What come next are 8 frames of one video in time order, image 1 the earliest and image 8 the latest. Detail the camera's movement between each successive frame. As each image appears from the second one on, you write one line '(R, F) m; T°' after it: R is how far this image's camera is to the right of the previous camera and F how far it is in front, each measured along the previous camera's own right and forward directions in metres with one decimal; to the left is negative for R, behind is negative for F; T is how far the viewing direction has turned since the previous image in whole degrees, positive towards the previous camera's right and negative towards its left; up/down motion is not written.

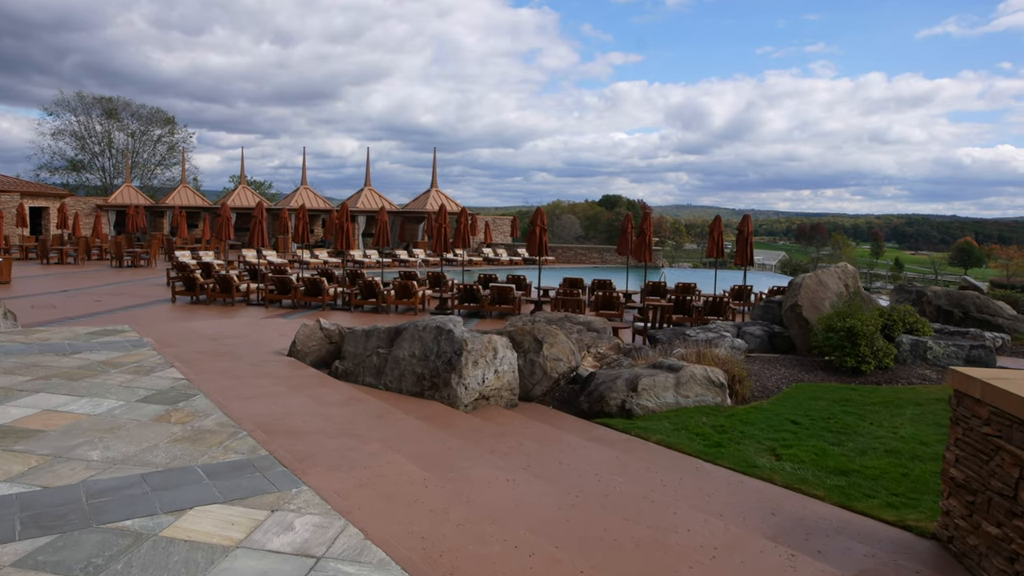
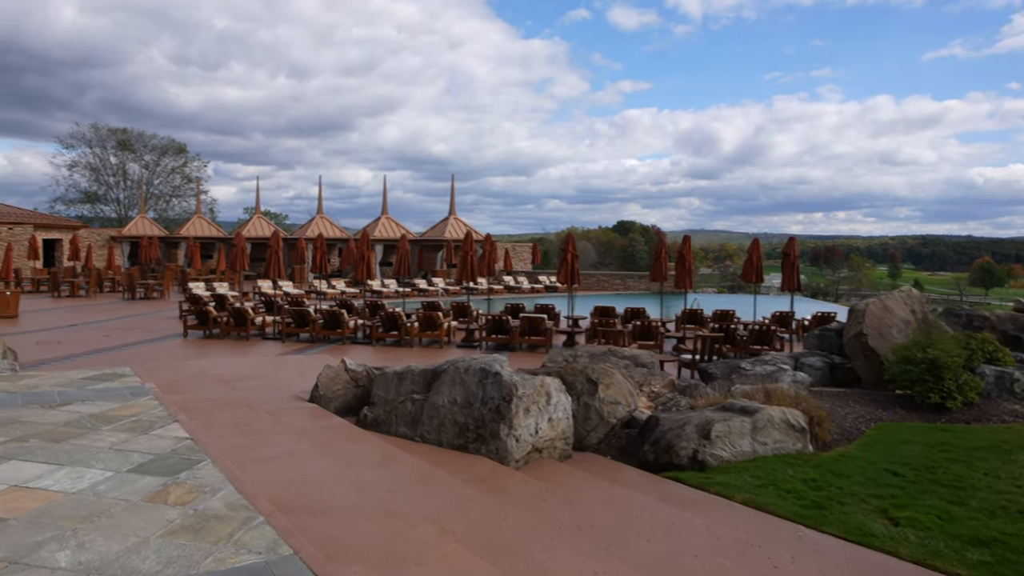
(-0.3, +0.9) m; -1°
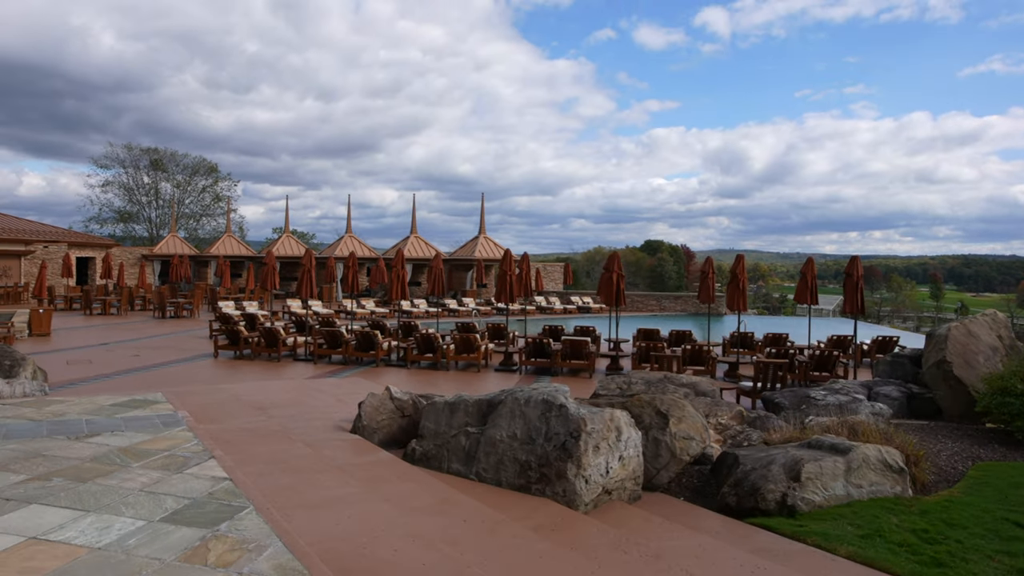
(-0.3, +0.6) m; -2°
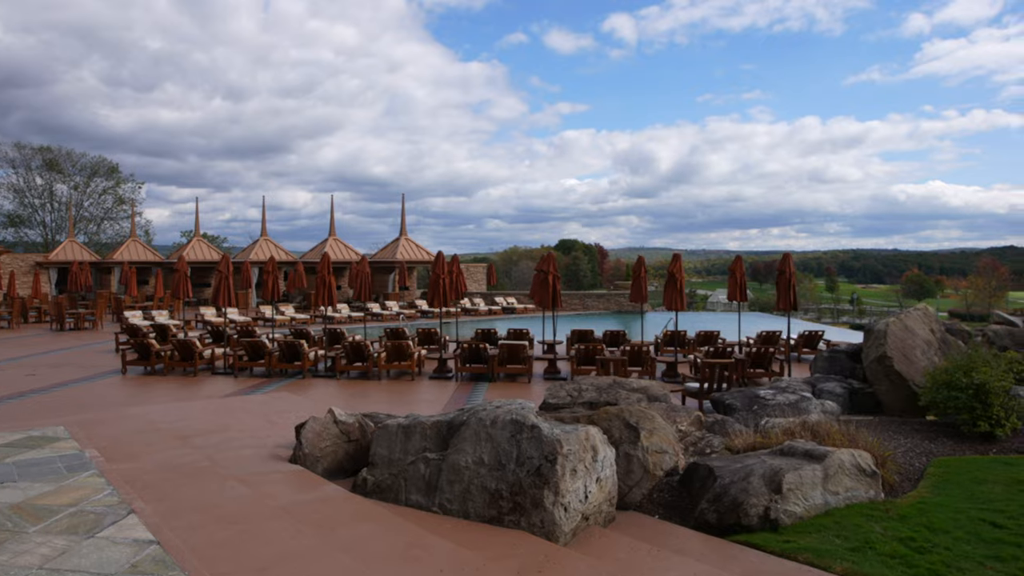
(-0.3, +0.5) m; +7°
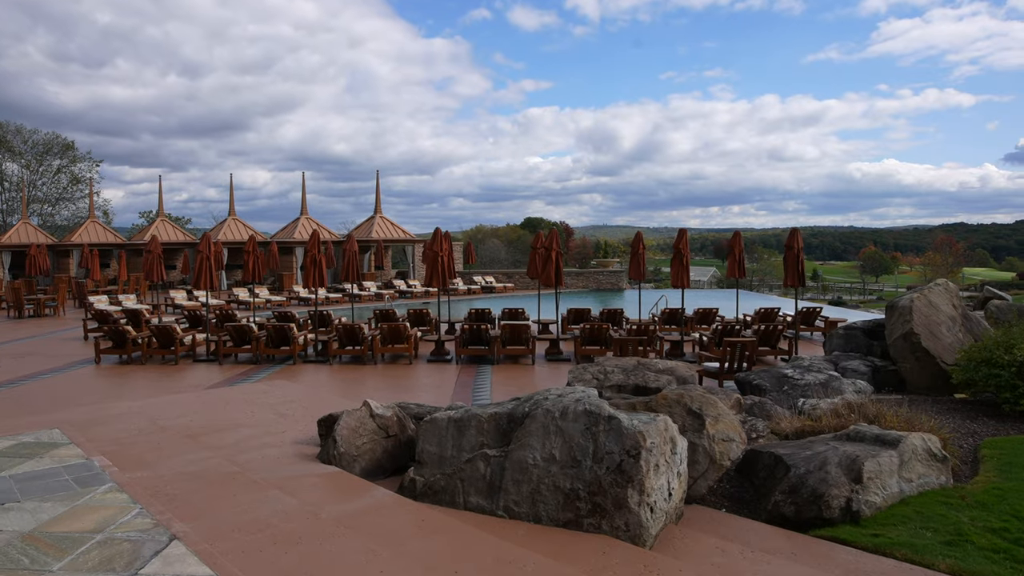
(-0.6, +0.5) m; +3°
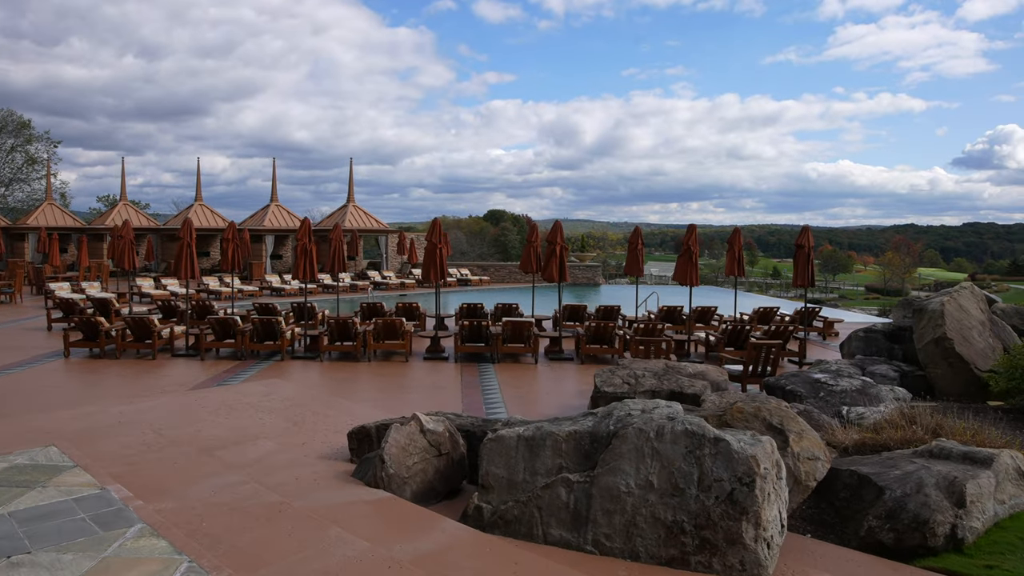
(-0.7, +0.6) m; +3°
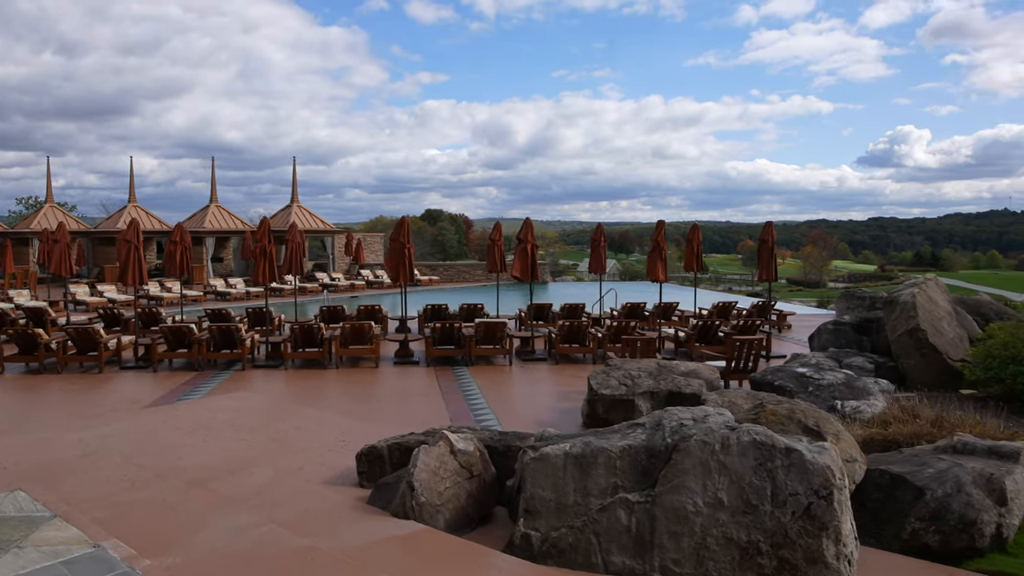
(-0.5, +0.4) m; +5°
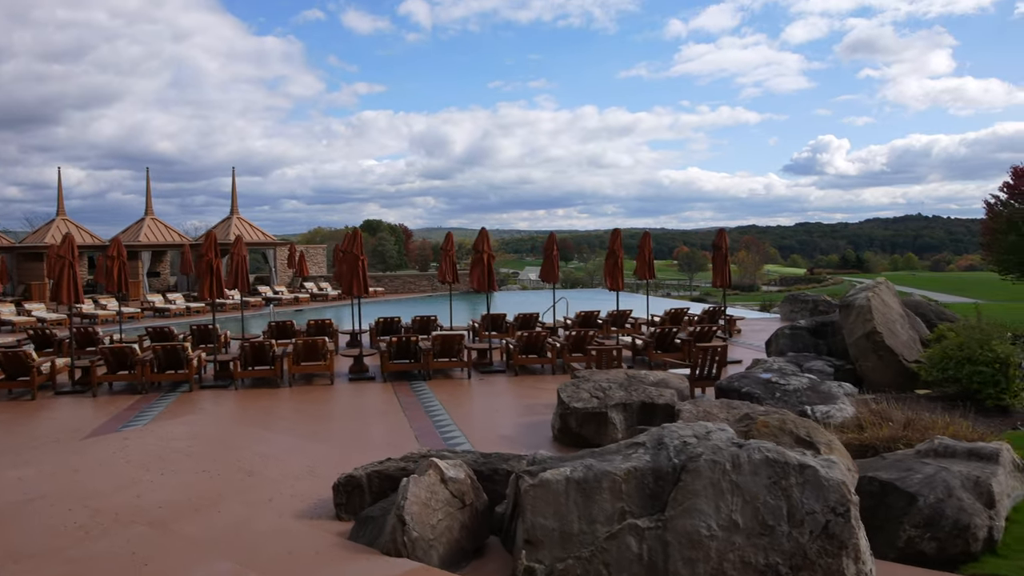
(-0.2, +0.2) m; +5°
